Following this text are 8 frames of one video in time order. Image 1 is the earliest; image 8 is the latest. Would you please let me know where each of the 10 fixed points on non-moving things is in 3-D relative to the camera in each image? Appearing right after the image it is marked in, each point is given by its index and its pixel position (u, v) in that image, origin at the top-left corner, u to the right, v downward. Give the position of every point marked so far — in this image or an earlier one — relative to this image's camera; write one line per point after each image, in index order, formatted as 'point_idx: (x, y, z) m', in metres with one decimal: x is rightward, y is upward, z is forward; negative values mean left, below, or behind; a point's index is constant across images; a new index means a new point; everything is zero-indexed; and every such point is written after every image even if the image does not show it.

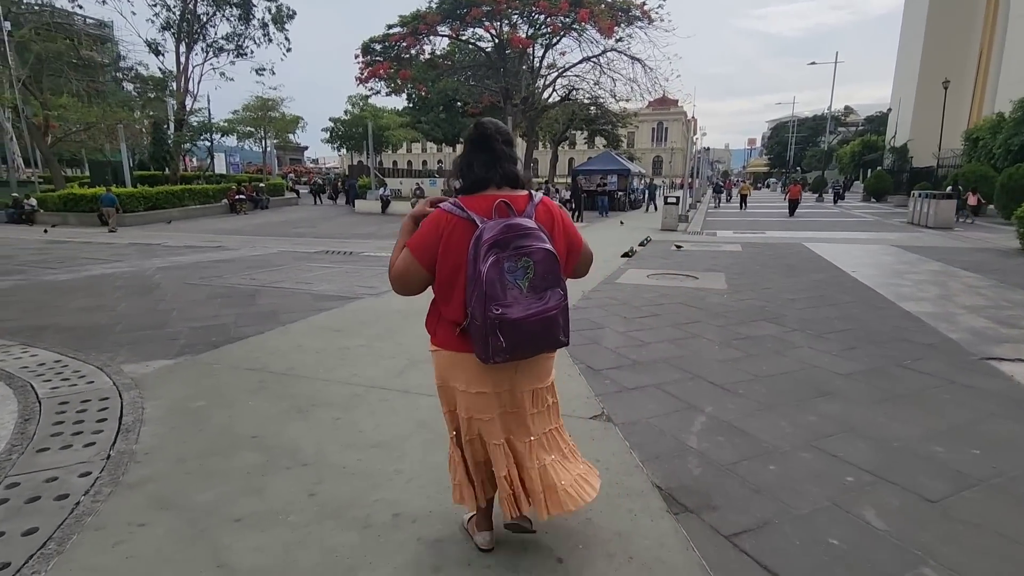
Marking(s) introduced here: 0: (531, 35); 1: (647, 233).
0: (+0.6, +8.3, +17.2) m
1: (+3.7, +1.5, +14.2) m
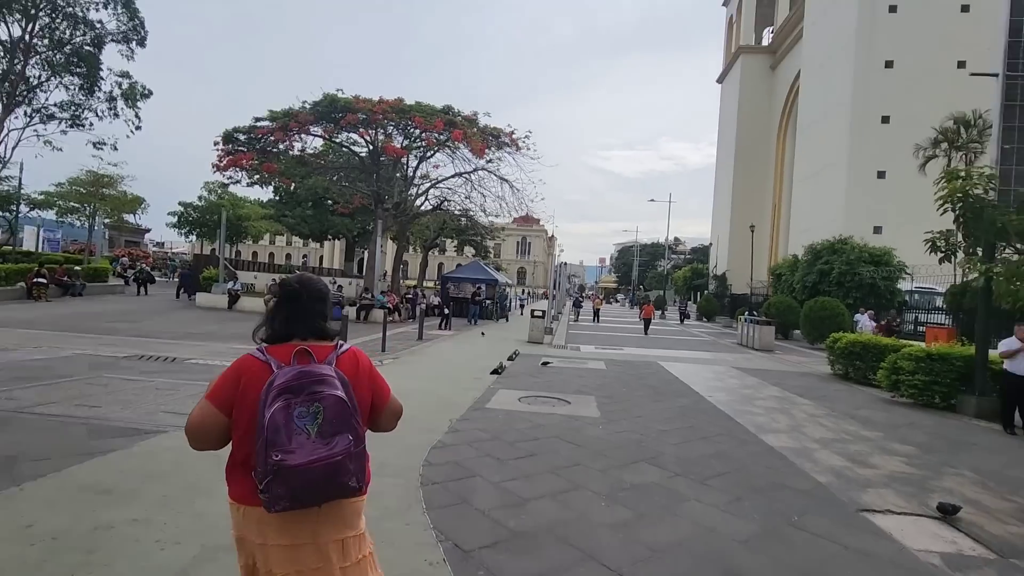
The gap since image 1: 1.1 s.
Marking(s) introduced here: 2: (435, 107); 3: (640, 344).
0: (-3.5, +4.8, +17.6) m
1: (+0.1, -1.5, +14.1) m
2: (-2.6, +6.0, +17.5) m
3: (+4.0, -1.7, +16.2) m
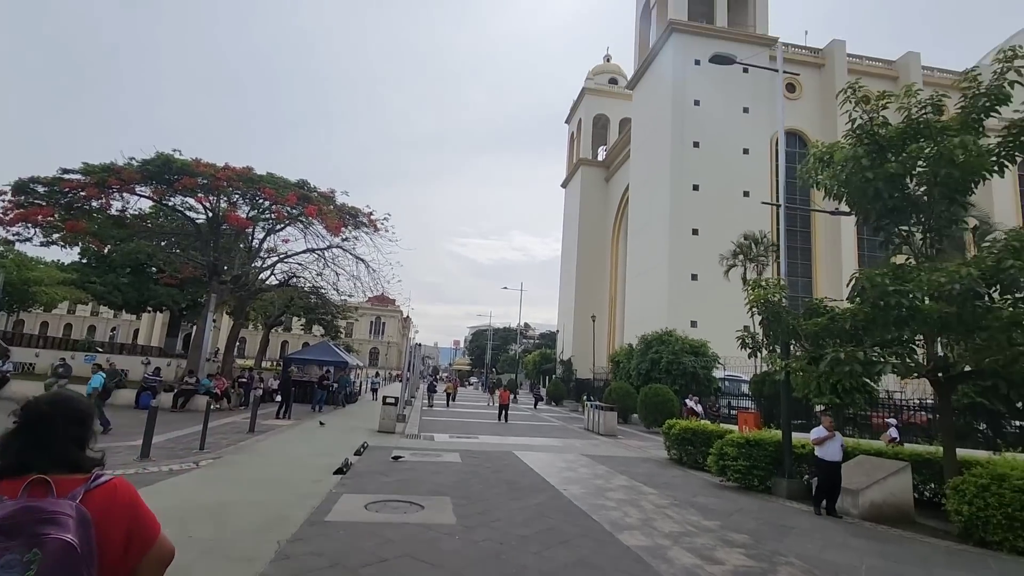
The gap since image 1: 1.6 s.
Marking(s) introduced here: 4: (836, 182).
0: (-8.1, +2.2, +16.3) m
1: (-3.7, -3.7, +13.0) m
2: (-7.1, +3.4, +16.7) m
3: (-0.5, -4.4, +16.0) m
4: (+5.3, +1.7, +8.5) m
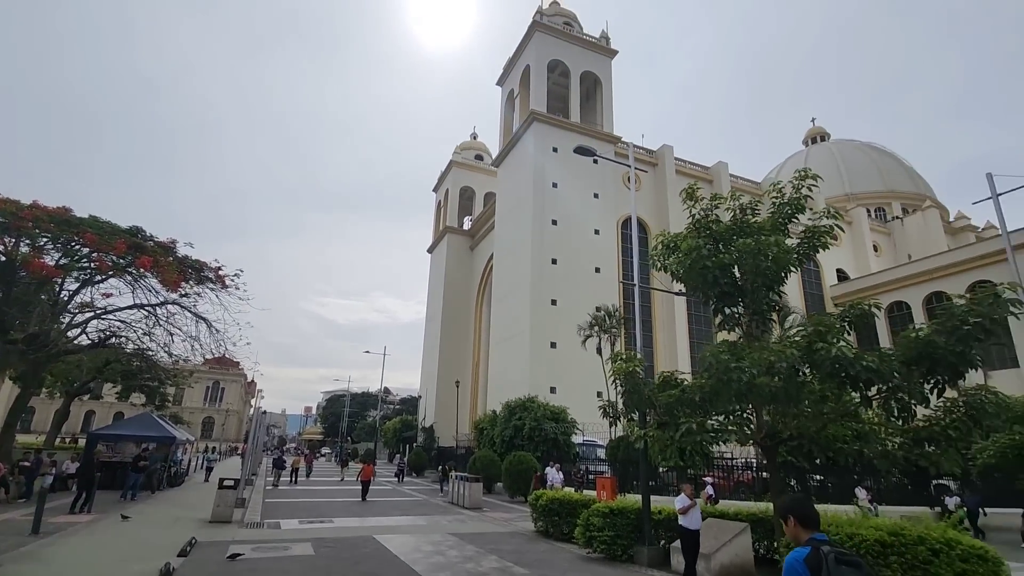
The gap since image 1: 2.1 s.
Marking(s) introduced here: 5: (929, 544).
0: (-11.8, +0.6, +13.8) m
1: (-6.8, -5.1, +11.1) m
2: (-10.9, +1.7, +14.6) m
3: (-4.5, -6.3, +14.6) m
4: (+3.1, +0.4, +9.7) m
5: (+5.3, -3.3, +6.7) m
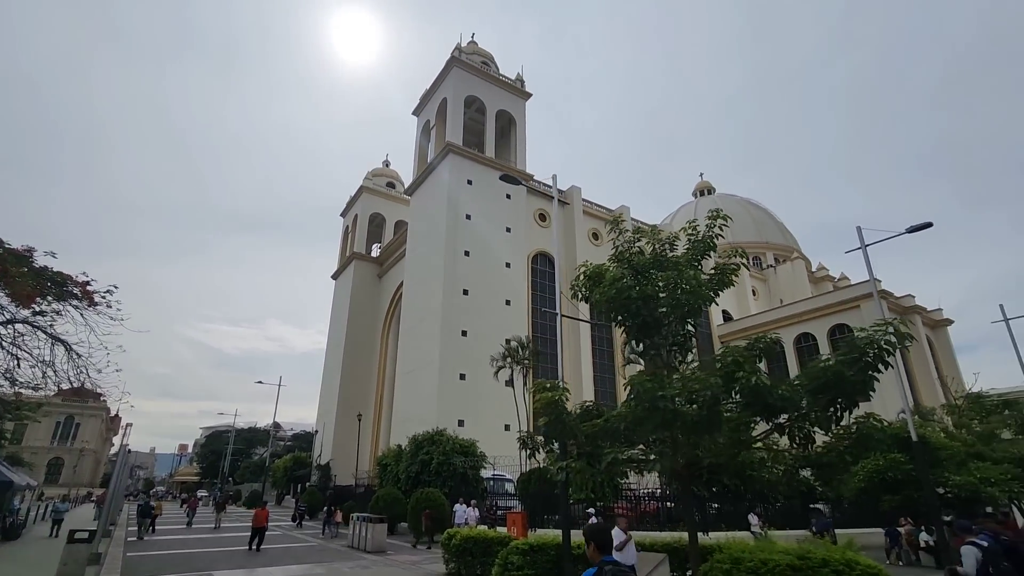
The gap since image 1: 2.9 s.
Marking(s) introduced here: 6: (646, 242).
0: (-13.6, +0.4, +11.3) m
1: (-8.4, -5.3, +9.1) m
2: (-12.9, +1.4, +12.3) m
3: (-6.8, -6.8, +12.9) m
4: (+1.7, -0.2, +9.8) m
5: (+4.3, -3.7, +7.0) m
6: (+2.6, +0.9, +10.3) m
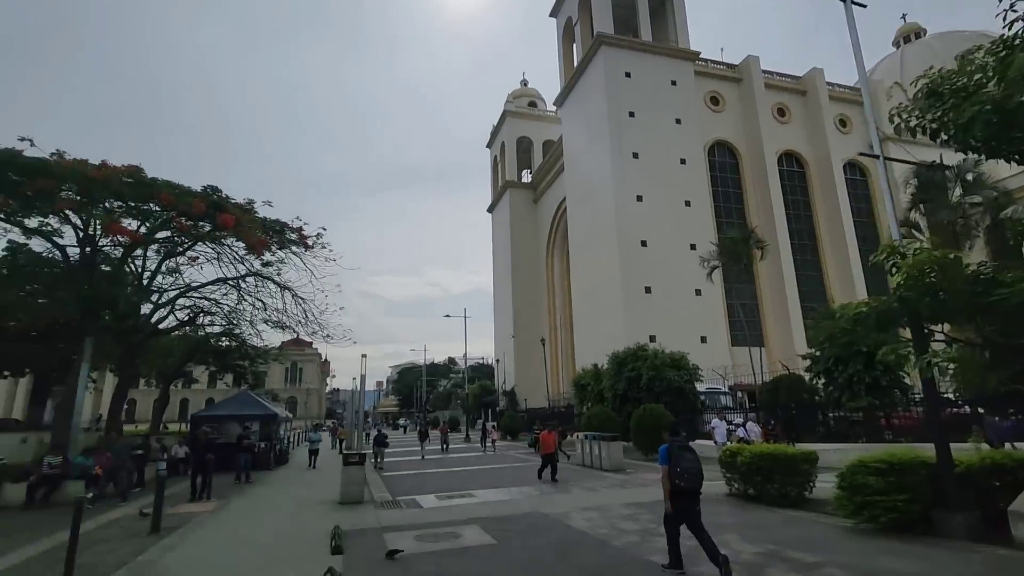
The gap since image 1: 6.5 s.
0: (-8.6, +1.4, +12.1) m
1: (-3.3, -4.0, +9.3) m
2: (-7.8, +2.6, +12.8) m
3: (-0.6, -4.7, +12.7) m
4: (+5.8, +2.2, +6.6) m
5: (+8.1, -1.4, +3.7) m
6: (+6.6, +3.4, +6.7) m
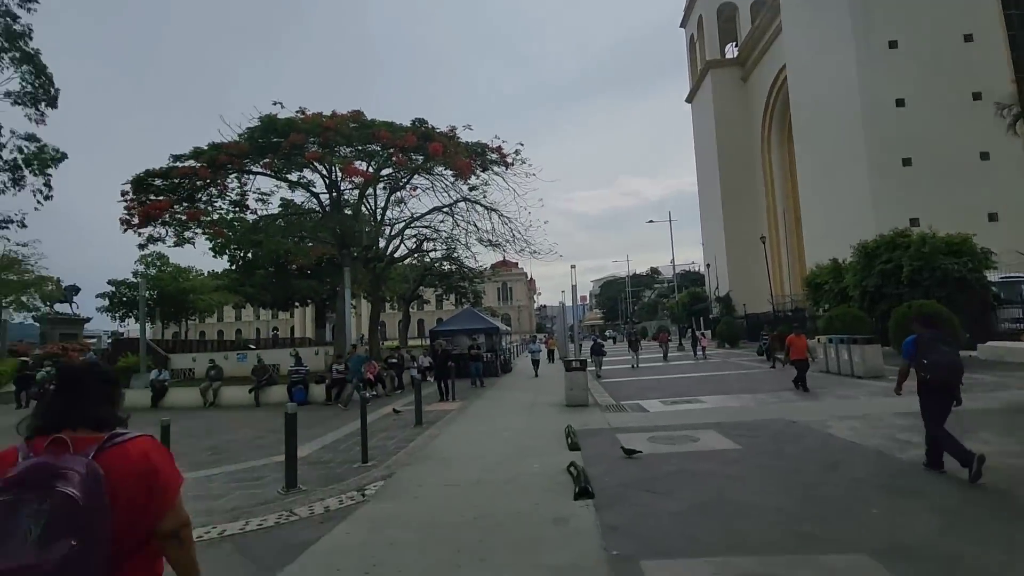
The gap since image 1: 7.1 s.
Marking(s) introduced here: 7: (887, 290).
0: (-3.6, +3.2, +13.5) m
1: (+0.9, -2.3, +9.7) m
2: (-2.8, +4.5, +13.6) m
3: (+4.6, -2.3, +11.9) m
4: (+7.7, +3.9, +3.0) m
5: (+9.2, -0.1, 0.0) m
6: (+8.4, +5.1, +2.6) m
7: (+12.5, 0.0, +17.4) m
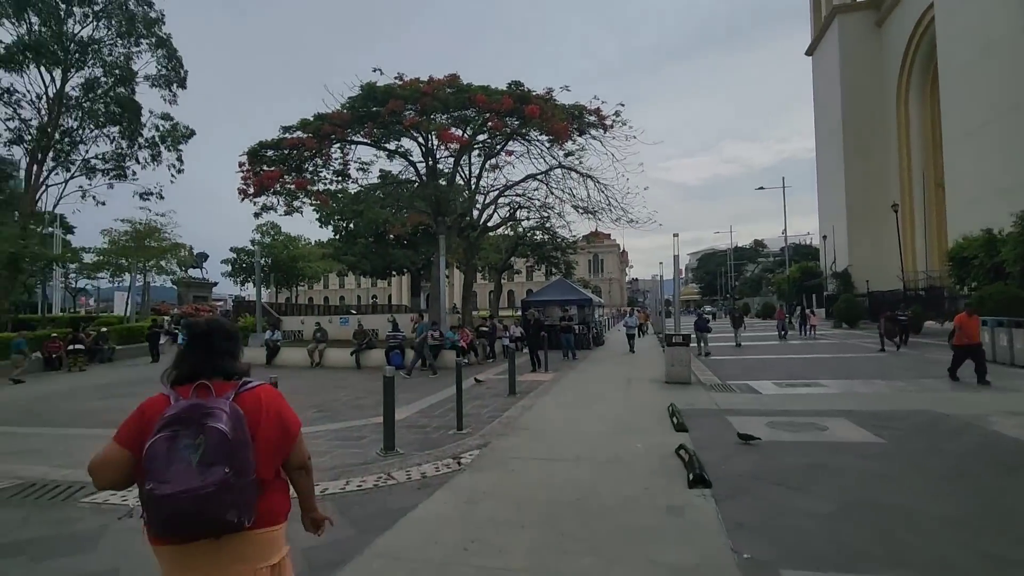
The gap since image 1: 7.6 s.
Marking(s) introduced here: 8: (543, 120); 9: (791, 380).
0: (-1.1, +4.0, +13.1) m
1: (+2.6, -1.8, +8.9) m
2: (-0.3, +5.4, +13.0) m
3: (+6.7, -1.7, +10.5) m
4: (+8.3, +3.9, +0.9) m
5: (+9.2, -0.2, -2.1) m
6: (+8.9, +5.2, +0.3) m
7: (+15.4, +0.7, +14.4) m
8: (+0.9, +4.1, +12.3) m
9: (+6.2, -1.8, +12.6) m
